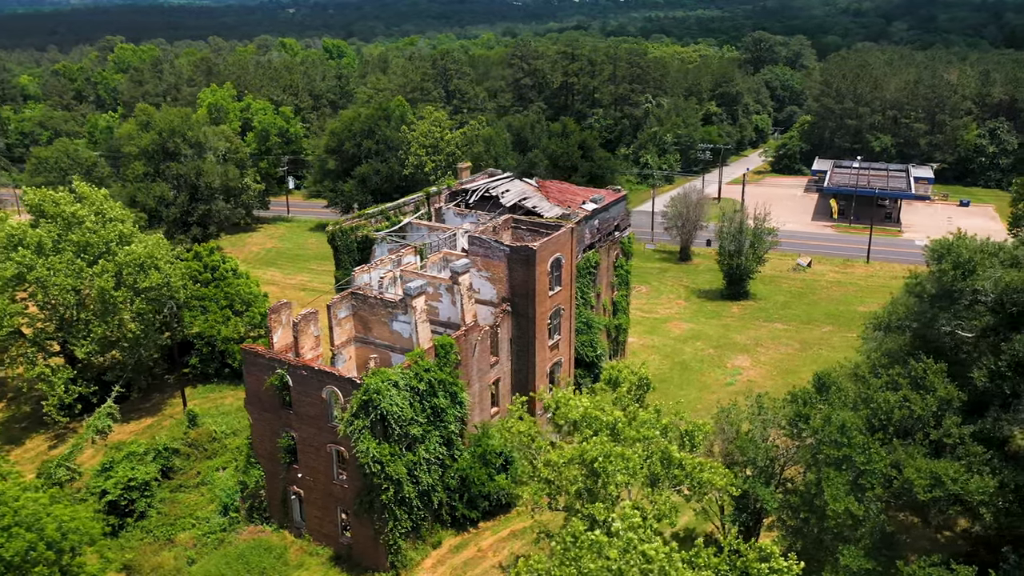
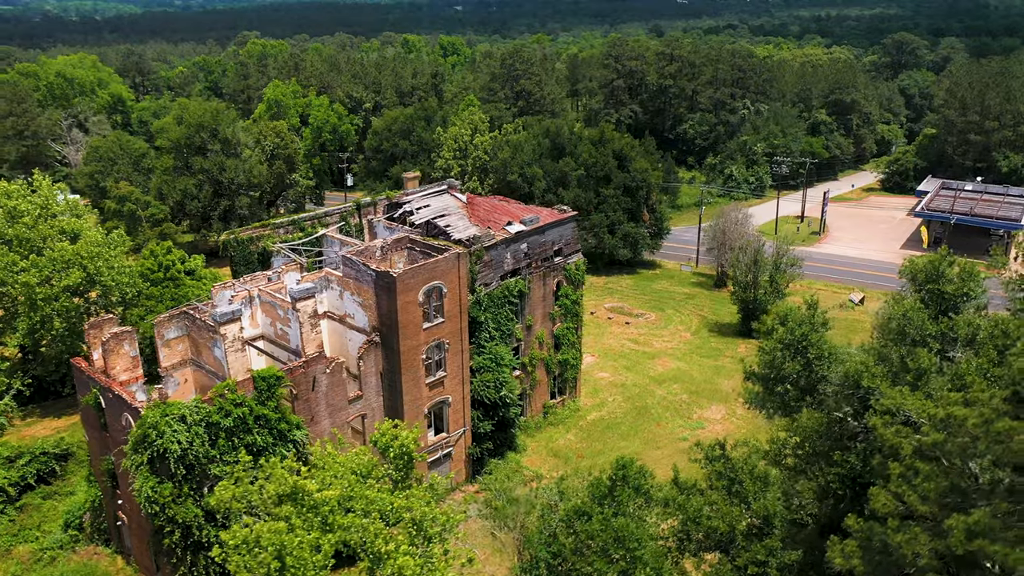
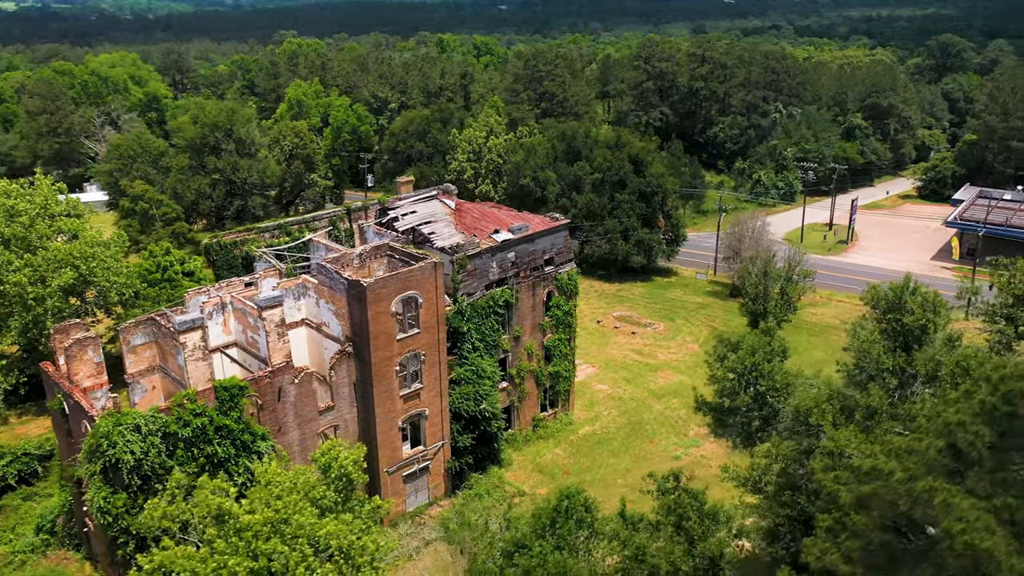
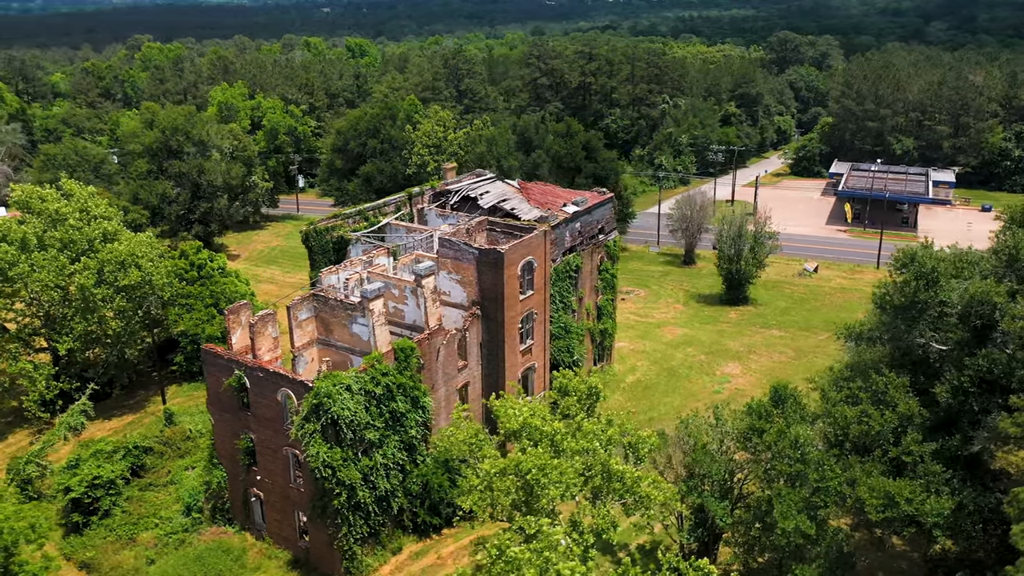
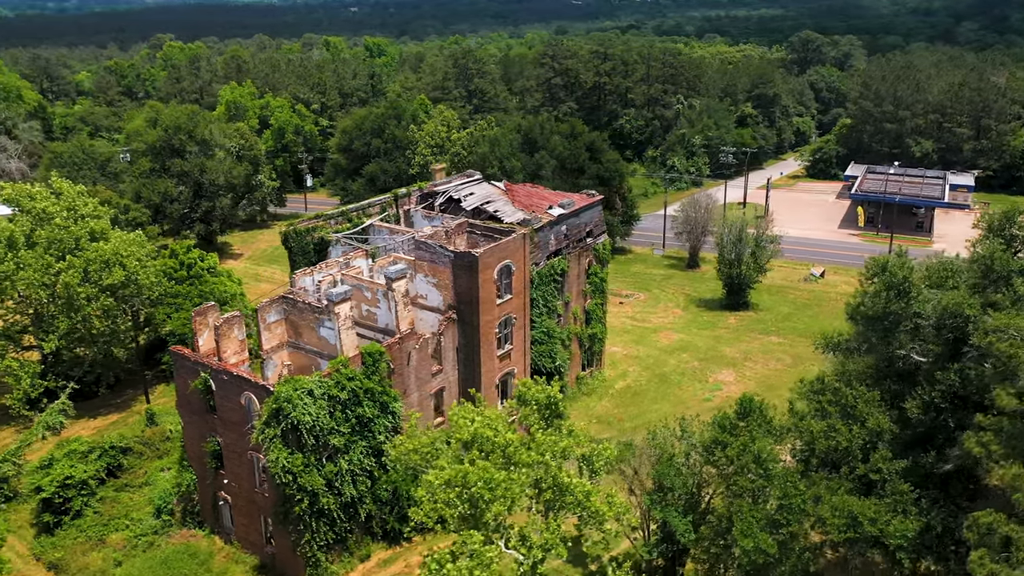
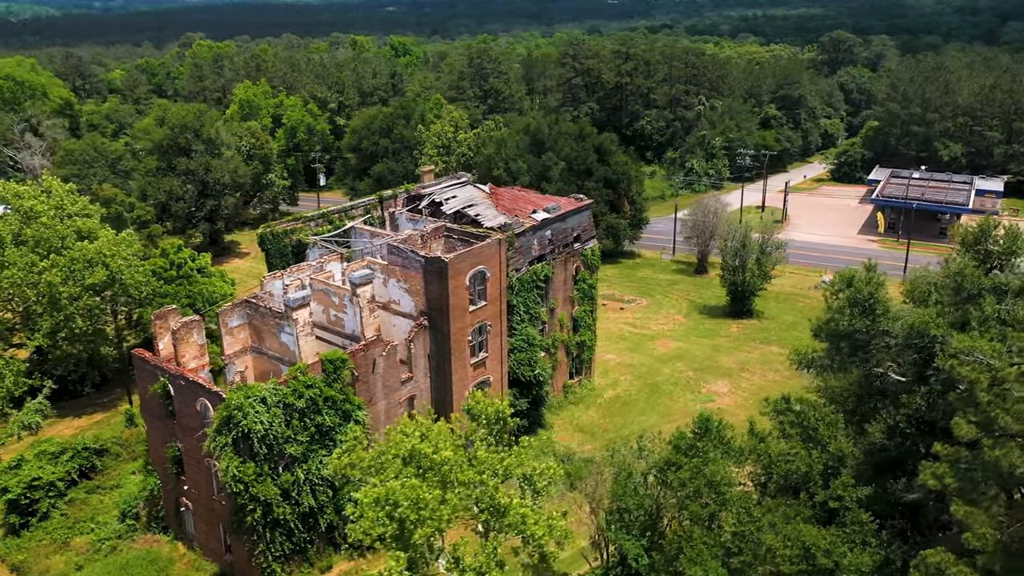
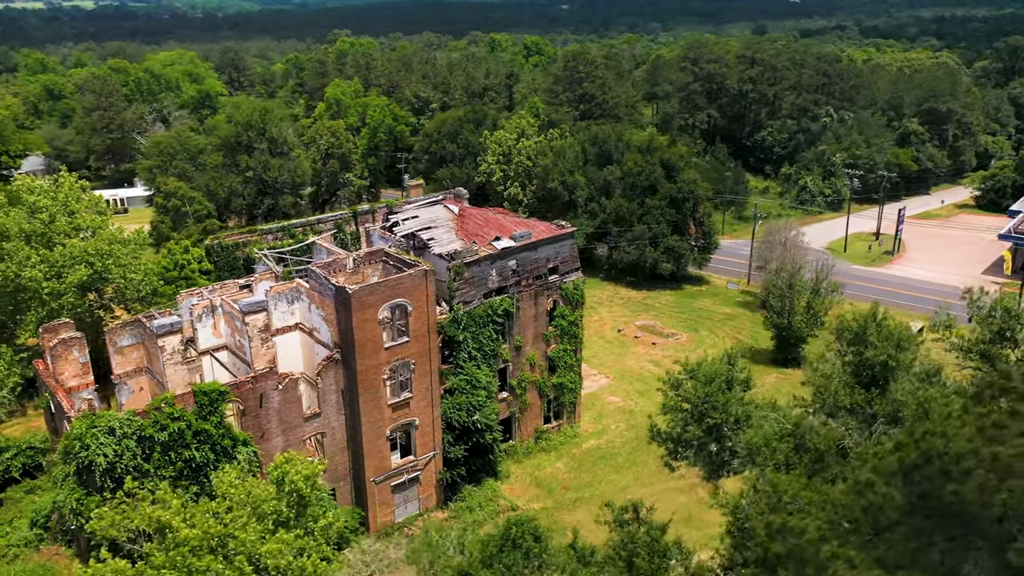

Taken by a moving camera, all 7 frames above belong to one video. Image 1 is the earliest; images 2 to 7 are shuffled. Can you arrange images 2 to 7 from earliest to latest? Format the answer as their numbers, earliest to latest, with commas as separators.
4, 5, 6, 2, 3, 7
